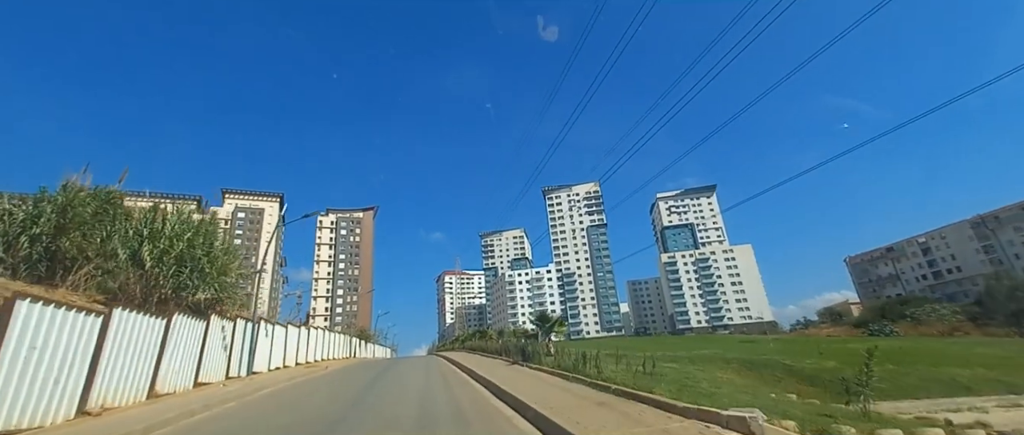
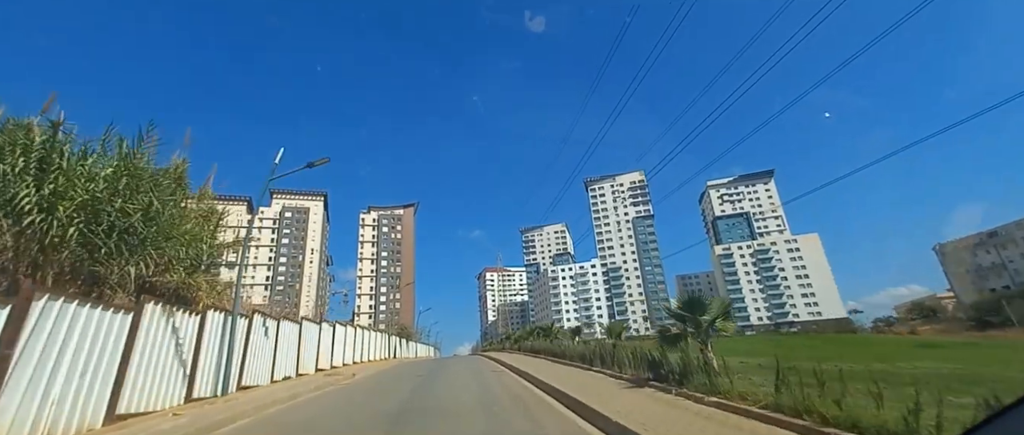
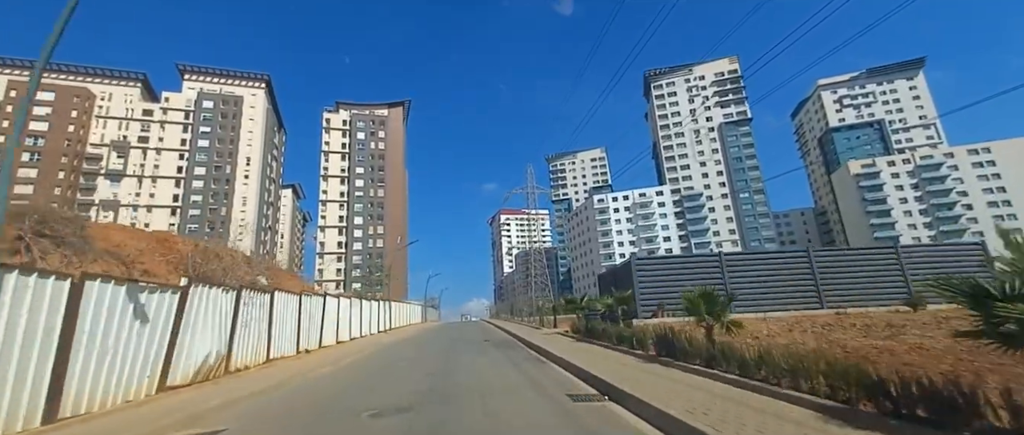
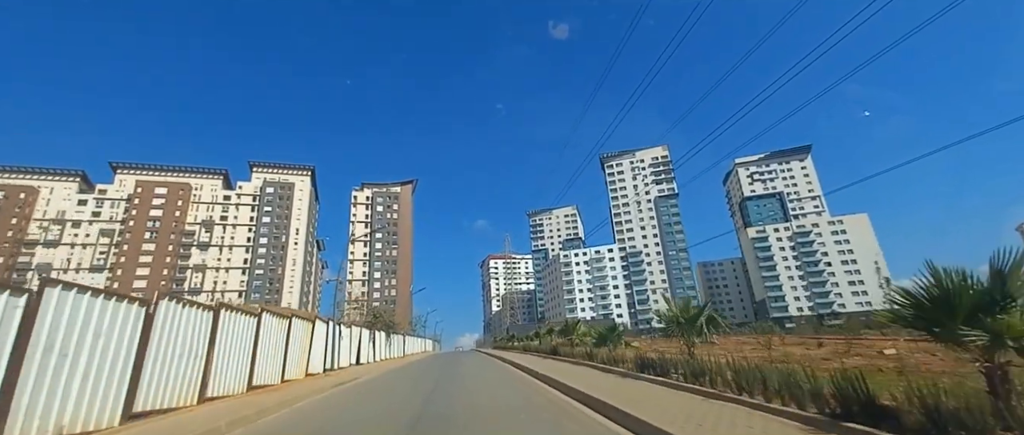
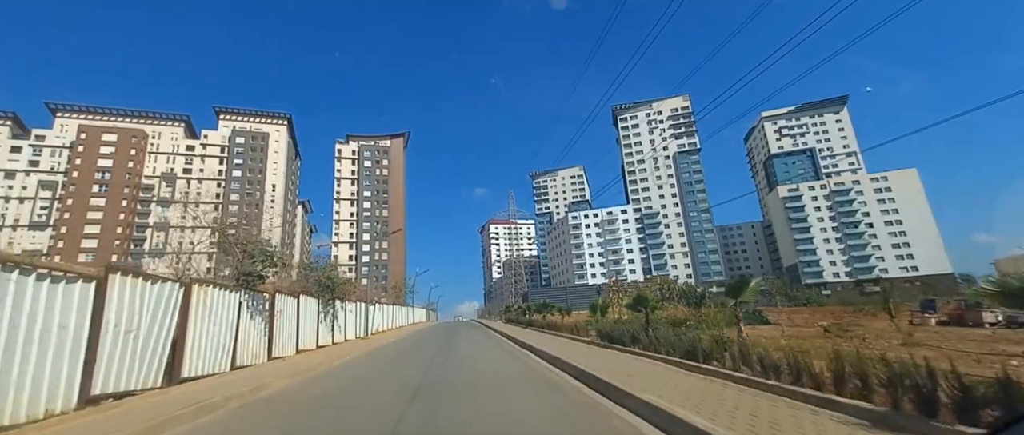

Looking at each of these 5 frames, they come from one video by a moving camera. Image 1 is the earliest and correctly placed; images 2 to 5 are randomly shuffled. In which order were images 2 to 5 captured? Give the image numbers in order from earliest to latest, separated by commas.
2, 4, 5, 3
